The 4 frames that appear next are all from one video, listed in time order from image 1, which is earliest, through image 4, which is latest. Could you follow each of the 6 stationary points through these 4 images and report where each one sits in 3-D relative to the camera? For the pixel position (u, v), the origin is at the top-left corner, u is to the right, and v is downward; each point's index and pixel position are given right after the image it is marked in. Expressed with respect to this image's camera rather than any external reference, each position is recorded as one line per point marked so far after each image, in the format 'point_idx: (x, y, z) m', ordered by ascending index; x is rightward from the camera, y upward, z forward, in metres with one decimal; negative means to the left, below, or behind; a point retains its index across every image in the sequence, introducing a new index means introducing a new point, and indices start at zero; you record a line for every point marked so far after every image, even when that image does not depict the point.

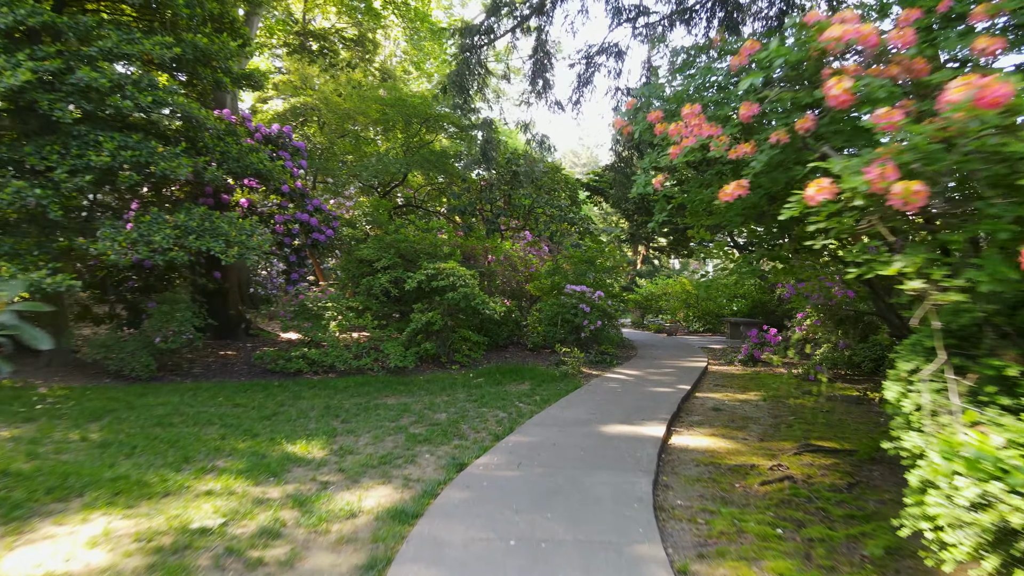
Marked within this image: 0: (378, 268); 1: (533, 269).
0: (-1.4, +0.2, +8.1) m
1: (+0.3, +0.3, +11.2) m
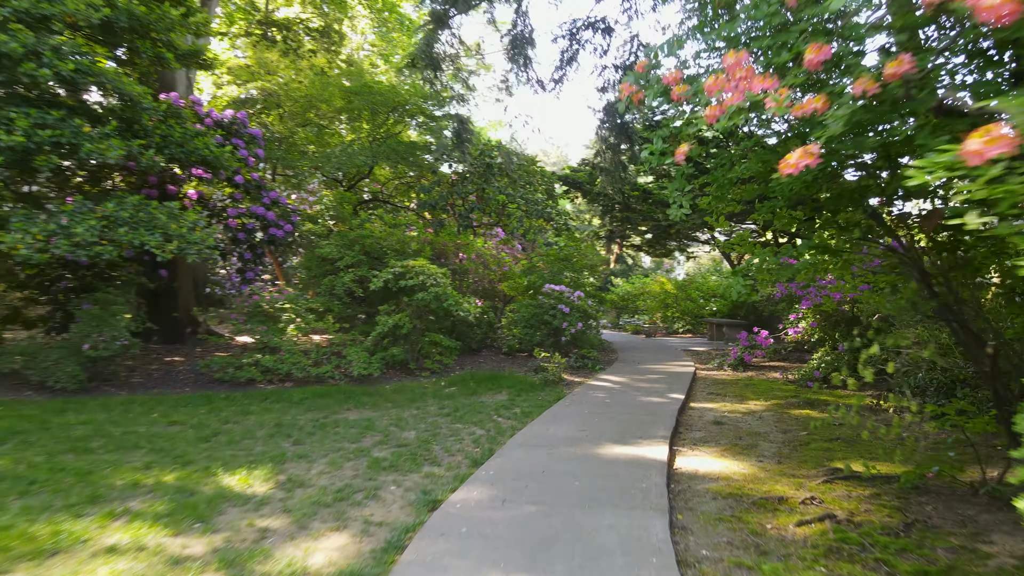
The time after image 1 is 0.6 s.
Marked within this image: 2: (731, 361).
0: (-1.7, +0.2, +7.4) m
1: (-0.1, +0.3, +10.5) m
2: (+2.4, -0.8, +8.5) m
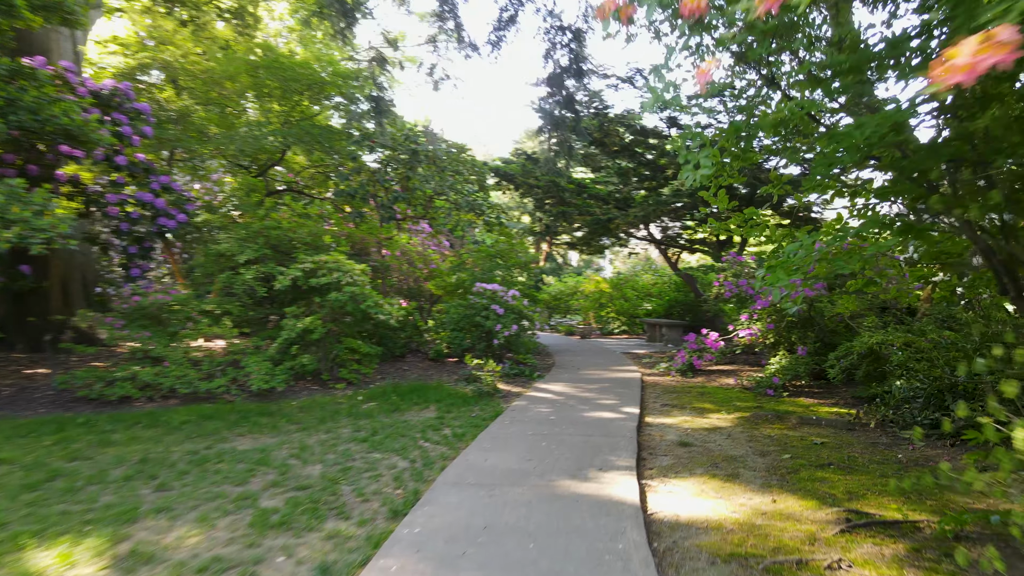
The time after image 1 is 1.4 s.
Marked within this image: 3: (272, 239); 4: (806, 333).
0: (-2.3, +0.2, +6.4) m
1: (-1.0, +0.3, +9.6) m
2: (+1.7, -0.8, +7.8) m
3: (-2.1, +0.4, +6.7) m
4: (+2.8, -0.4, +7.1) m
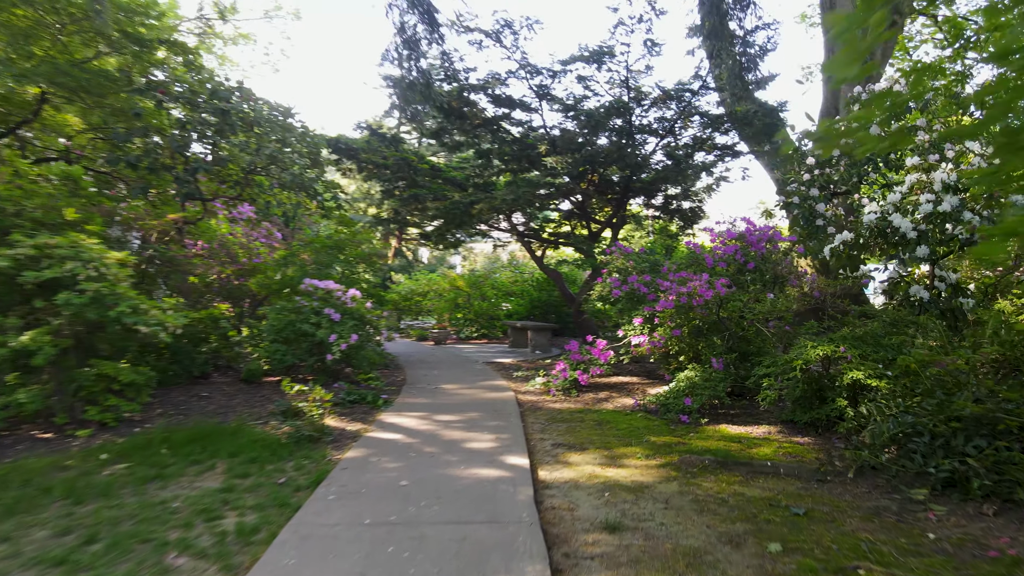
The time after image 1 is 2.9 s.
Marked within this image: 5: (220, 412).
0: (-3.3, +0.2, +4.1) m
1: (-2.6, +0.3, +7.6) m
2: (+0.4, -0.8, +6.3) m
3: (-3.1, +0.4, +4.5) m
4: (+1.6, -0.4, +5.8) m
5: (-1.9, -0.8, +5.0) m
